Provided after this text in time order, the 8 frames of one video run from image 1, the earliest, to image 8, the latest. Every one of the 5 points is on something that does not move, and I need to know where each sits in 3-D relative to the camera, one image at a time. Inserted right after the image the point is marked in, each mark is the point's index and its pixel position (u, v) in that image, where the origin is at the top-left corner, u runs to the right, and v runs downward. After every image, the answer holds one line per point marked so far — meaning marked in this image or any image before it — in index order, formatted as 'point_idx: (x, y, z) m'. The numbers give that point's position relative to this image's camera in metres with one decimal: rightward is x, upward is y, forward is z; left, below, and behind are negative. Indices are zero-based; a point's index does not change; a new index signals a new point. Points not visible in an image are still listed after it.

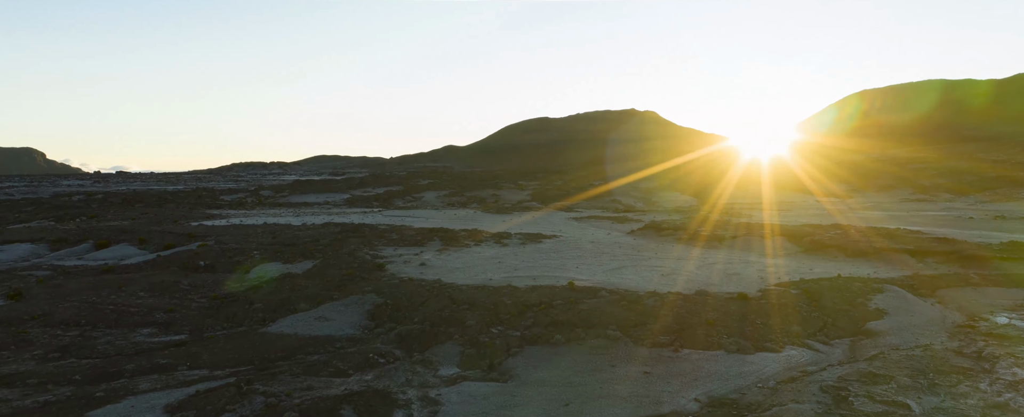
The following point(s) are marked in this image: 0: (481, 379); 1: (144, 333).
0: (-0.6, -3.2, +14.0) m
1: (-8.7, -2.9, +17.7) m
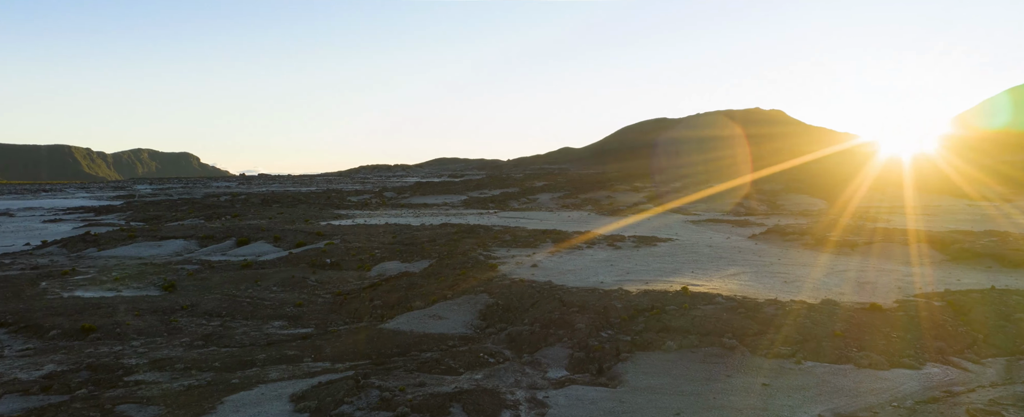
0: (+1.4, -3.2, +13.8) m
1: (-5.9, -2.9, +18.8) m
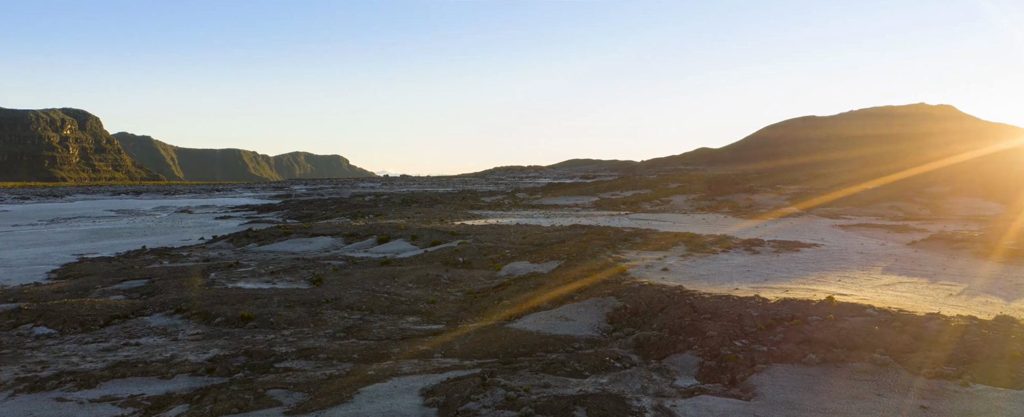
0: (+3.7, -3.2, +13.1) m
1: (-2.6, -2.9, +19.3) m
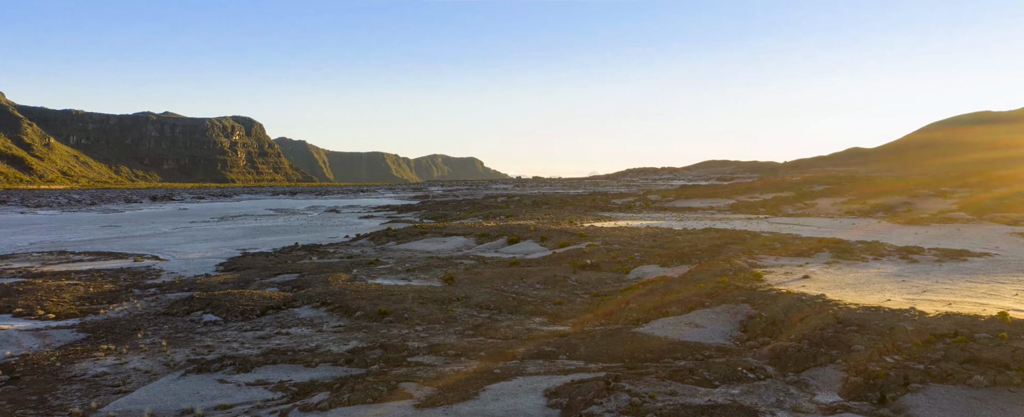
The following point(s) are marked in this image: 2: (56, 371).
0: (+5.7, -3.3, +12.0) m
1: (+0.6, -2.9, +19.2) m
2: (-9.8, -3.8, +16.7) m
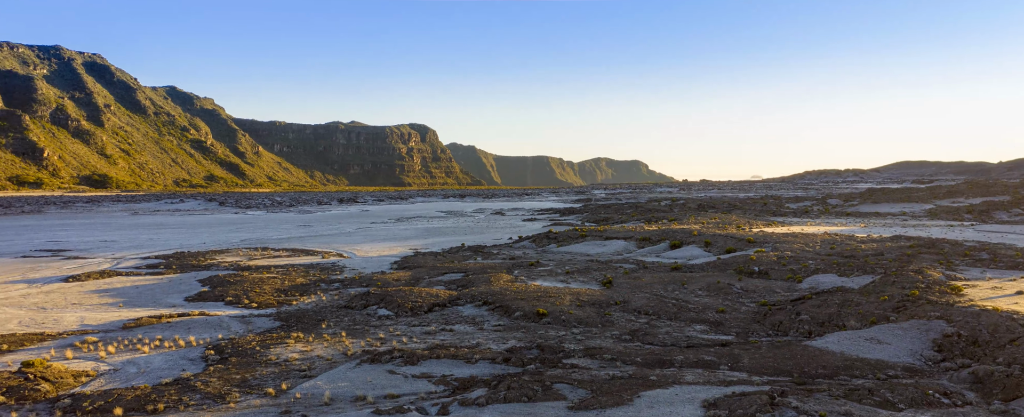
0: (+7.9, -3.4, +10.1) m
1: (+4.5, -2.9, +18.2) m
2: (-6.3, -3.5, +18.0) m
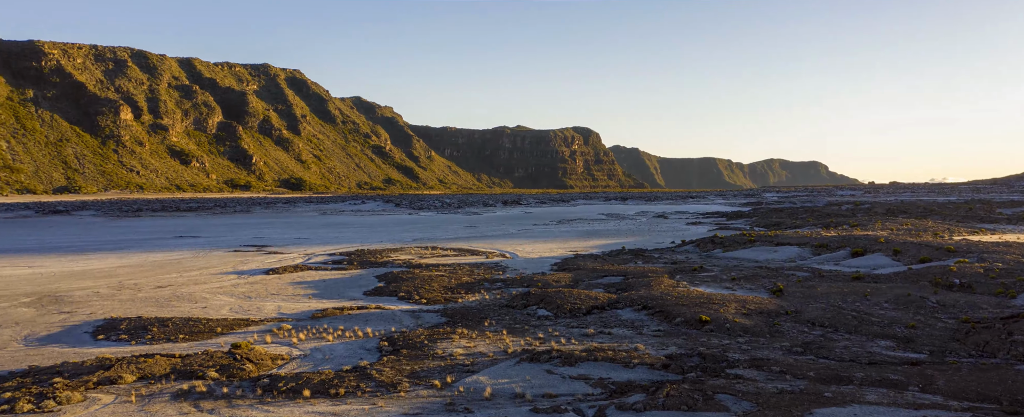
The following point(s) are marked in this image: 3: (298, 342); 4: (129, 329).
0: (+9.7, -3.5, +7.9) m
1: (+8.2, -3.0, +16.6) m
2: (-2.4, -3.3, +18.6) m
3: (-5.6, -3.3, +19.1) m
4: (-10.1, -3.2, +19.9) m
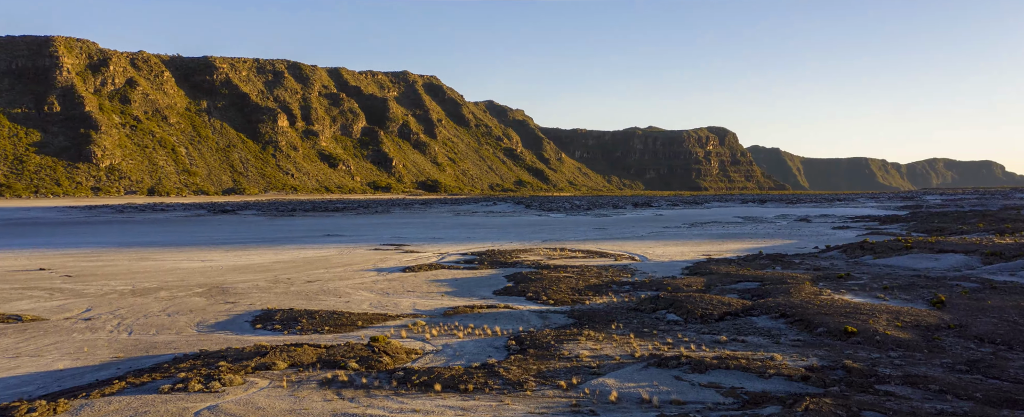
0: (+11.1, -3.6, +5.8) m
1: (+11.0, -3.1, +14.7) m
2: (+0.9, -3.3, +18.5) m
3: (-2.2, -3.3, +19.5) m
4: (-6.4, -3.1, +21.0) m
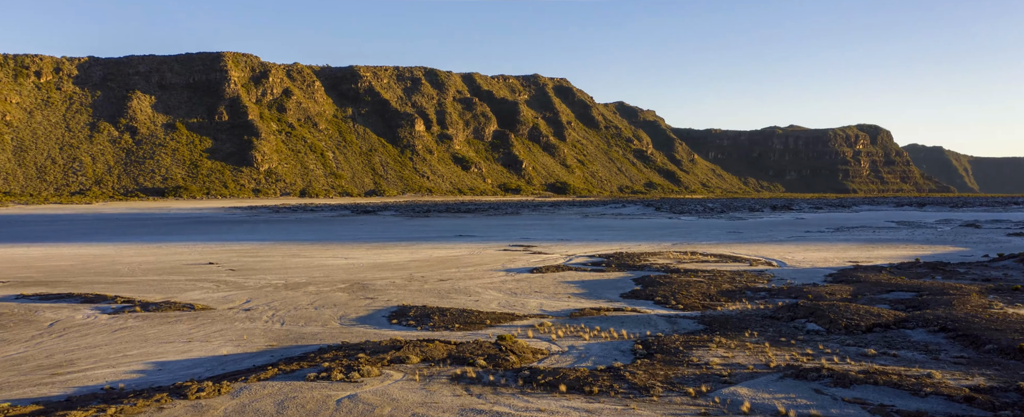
0: (+12.0, -3.6, +3.0) m
1: (+13.4, -3.1, +11.7) m
2: (+4.2, -3.3, +17.2) m
3: (+1.3, -3.3, +18.8) m
4: (-2.7, -3.1, +21.0) m
